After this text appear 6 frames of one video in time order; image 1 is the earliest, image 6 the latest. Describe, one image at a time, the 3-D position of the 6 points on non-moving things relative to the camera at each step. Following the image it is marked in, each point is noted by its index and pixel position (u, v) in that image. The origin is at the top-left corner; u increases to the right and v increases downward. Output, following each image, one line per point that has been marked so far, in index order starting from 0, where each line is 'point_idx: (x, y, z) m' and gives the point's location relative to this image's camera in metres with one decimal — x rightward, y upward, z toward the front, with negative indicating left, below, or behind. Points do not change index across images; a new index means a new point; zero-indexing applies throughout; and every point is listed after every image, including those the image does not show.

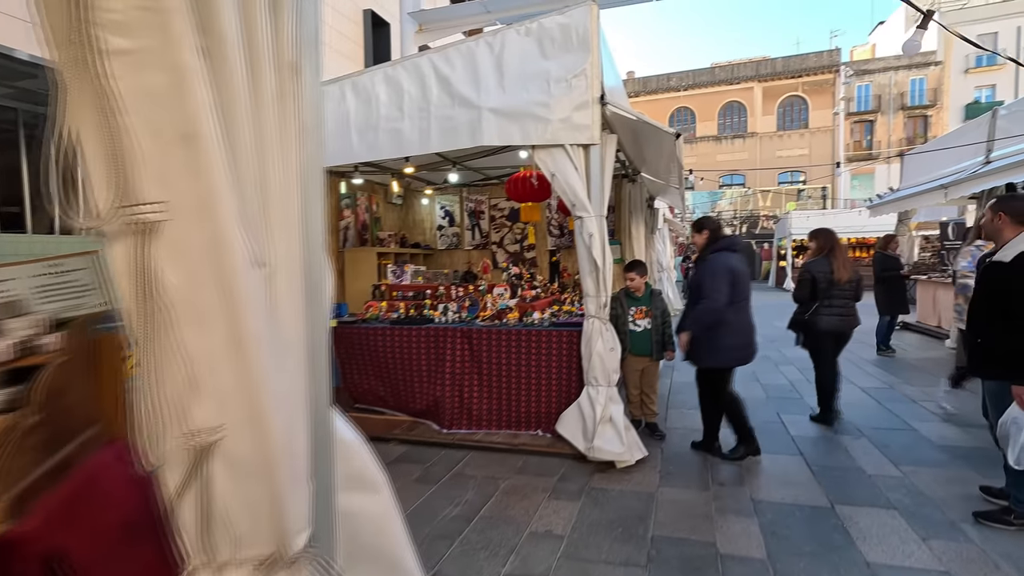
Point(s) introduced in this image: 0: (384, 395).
0: (-1.1, -0.9, +4.4) m
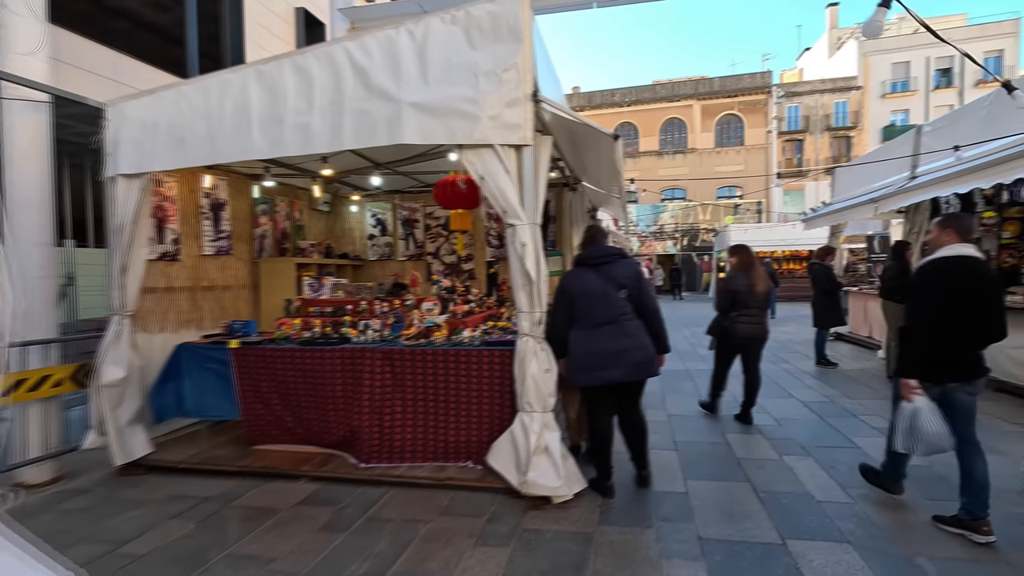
0: (-1.6, -1.0, +3.9) m
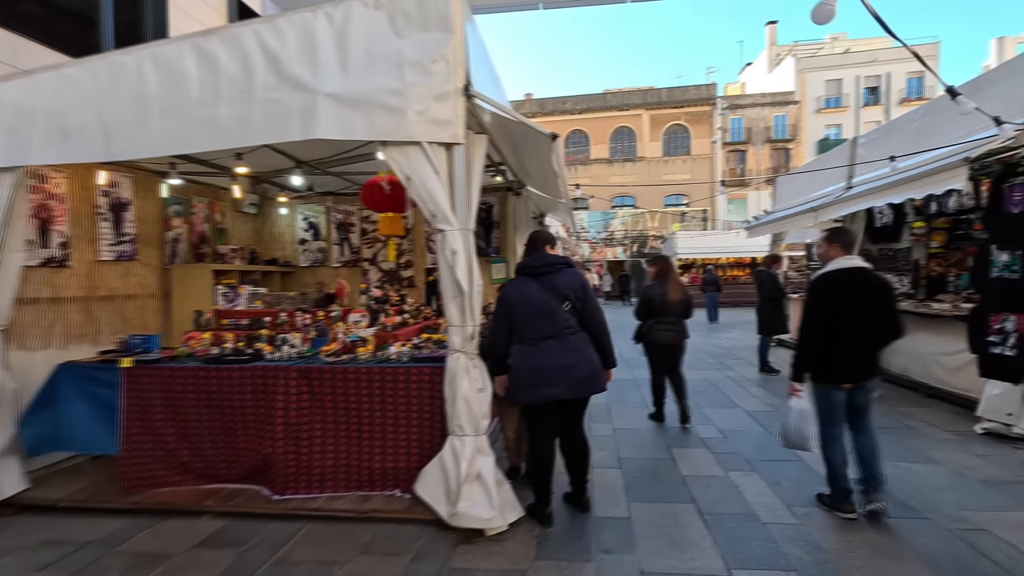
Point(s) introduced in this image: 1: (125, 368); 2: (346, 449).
0: (-2.0, -1.1, +3.5) m
1: (-2.5, -0.5, +3.5) m
2: (-1.0, -1.0, +3.3) m
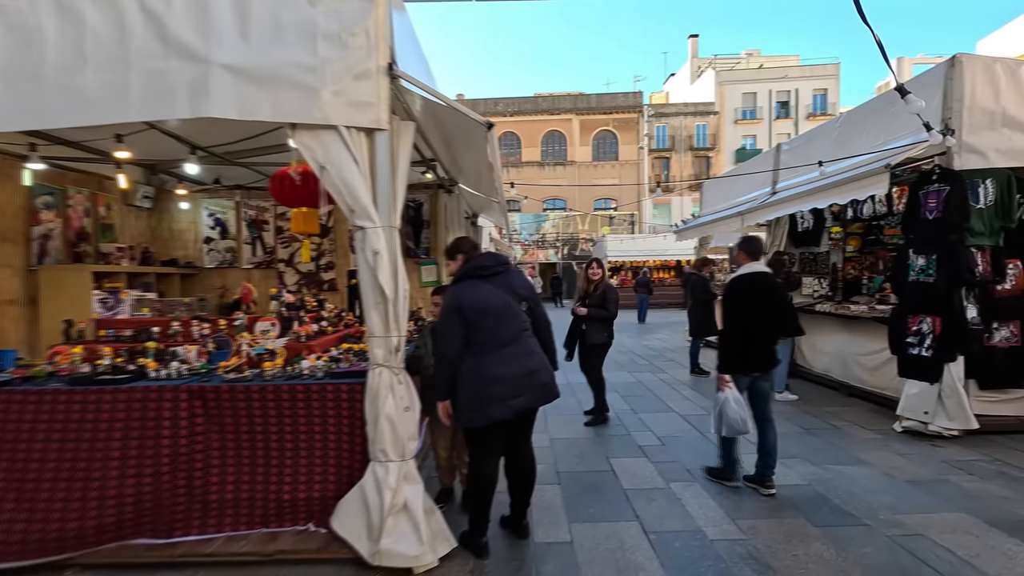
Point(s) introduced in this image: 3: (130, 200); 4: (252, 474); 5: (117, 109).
0: (-2.4, -1.1, +2.9) m
1: (-2.9, -0.6, +2.8) m
2: (-1.4, -1.0, +2.8) m
3: (-3.6, +0.8, +5.1) m
4: (-1.4, -1.0, +2.8) m
5: (-1.9, +0.8, +2.6) m
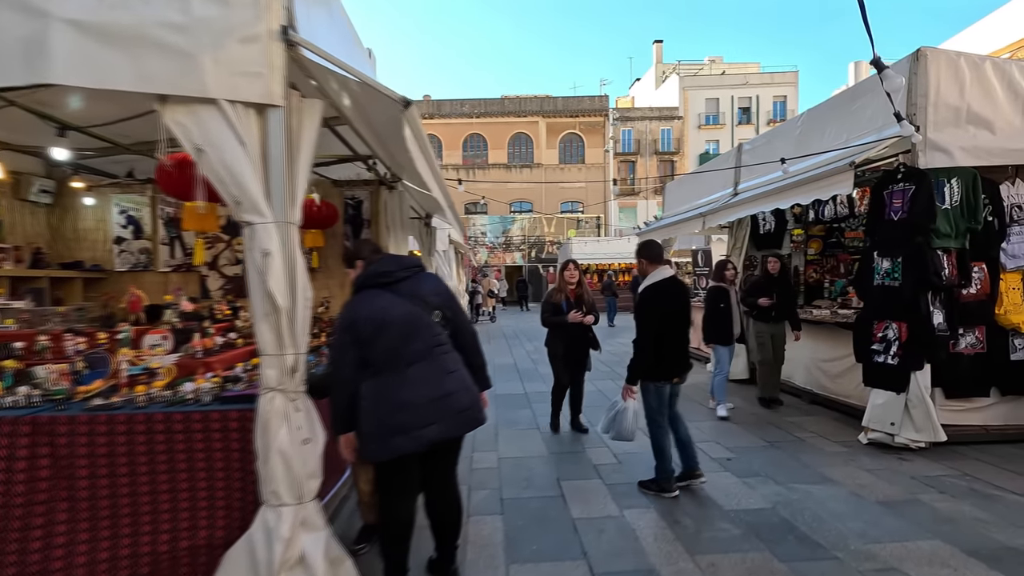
0: (-2.8, -1.1, +2.3) m
1: (-3.2, -0.6, +2.3) m
2: (-1.7, -1.1, +2.3) m
3: (-4.1, +0.8, +4.5) m
4: (-1.7, -1.0, +2.3) m
5: (-2.2, +0.8, +2.0) m
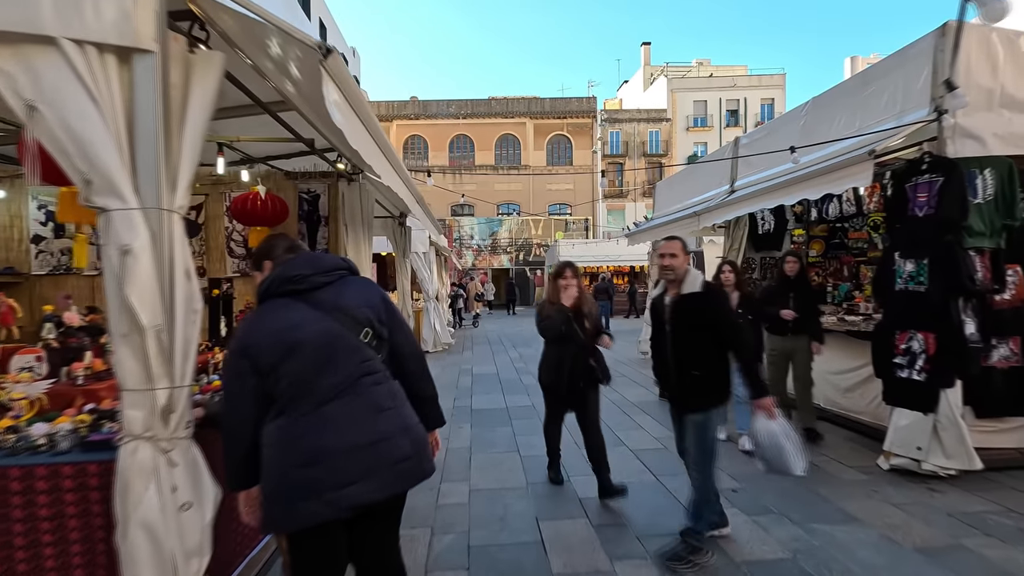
0: (-2.9, -1.2, +1.7) m
1: (-3.4, -0.6, +1.6) m
2: (-1.9, -1.1, +1.7) m
3: (-4.3, +0.7, +3.8) m
4: (-1.9, -1.0, +1.7) m
5: (-2.3, +0.8, +1.4) m
